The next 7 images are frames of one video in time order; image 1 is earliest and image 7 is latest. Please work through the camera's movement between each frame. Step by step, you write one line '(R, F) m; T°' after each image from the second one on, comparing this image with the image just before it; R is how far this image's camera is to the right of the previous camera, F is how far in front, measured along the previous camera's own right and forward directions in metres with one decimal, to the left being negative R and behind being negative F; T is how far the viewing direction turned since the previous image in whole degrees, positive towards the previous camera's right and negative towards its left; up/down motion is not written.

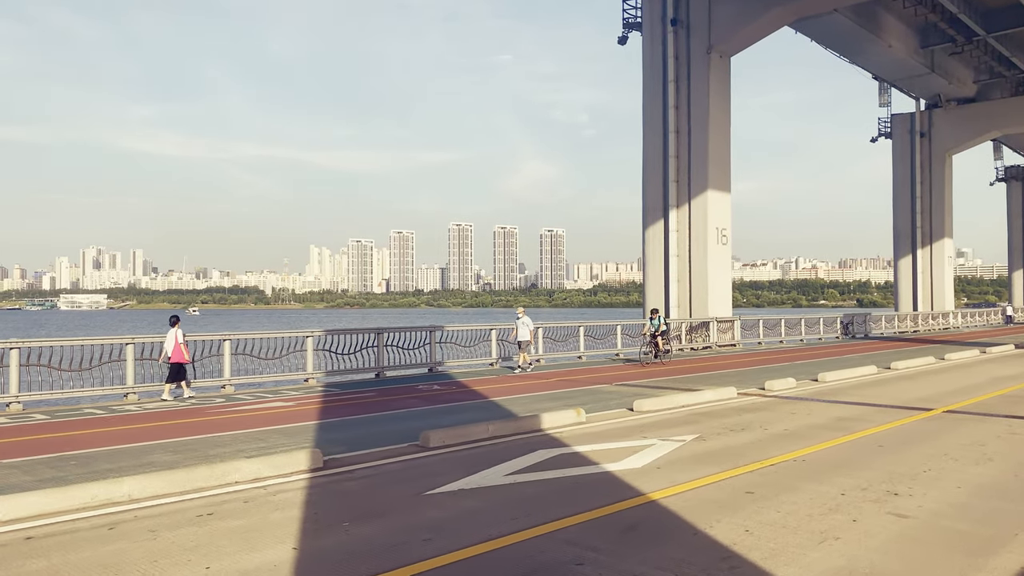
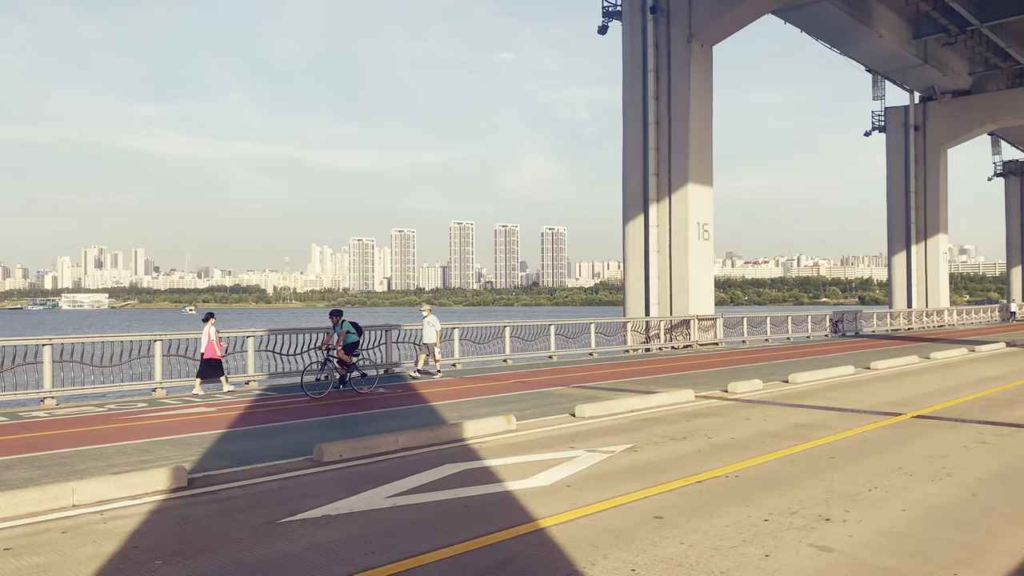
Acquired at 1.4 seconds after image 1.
(+1.1, +1.1) m; 0°
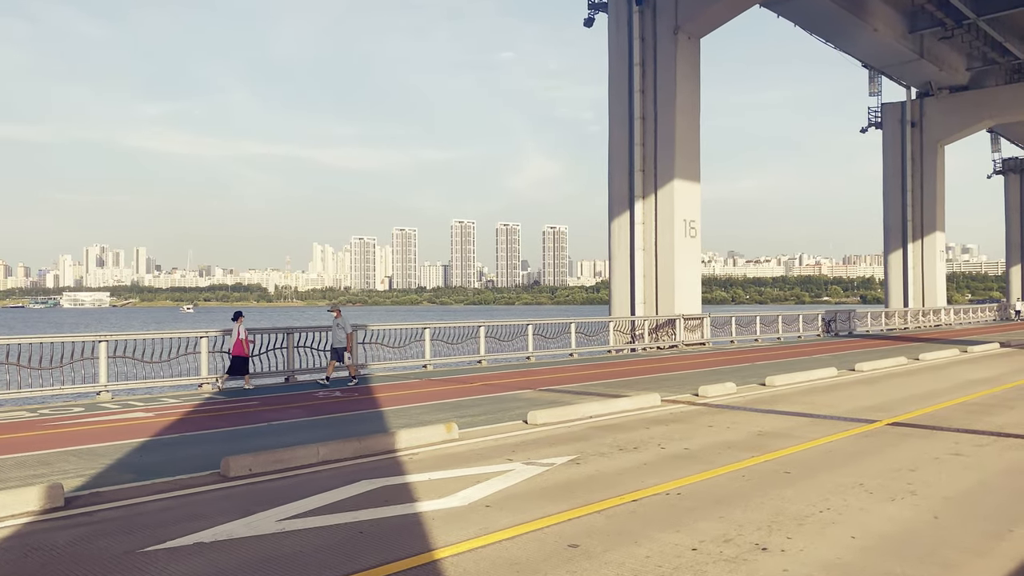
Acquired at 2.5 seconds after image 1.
(+0.8, +0.8) m; 0°
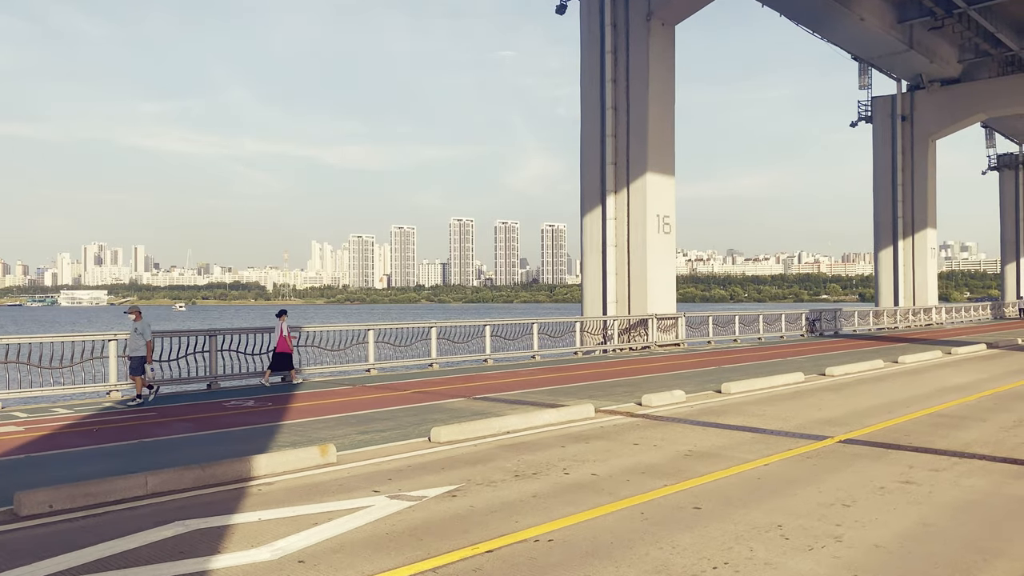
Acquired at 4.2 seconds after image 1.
(+1.3, +1.5) m; 0°
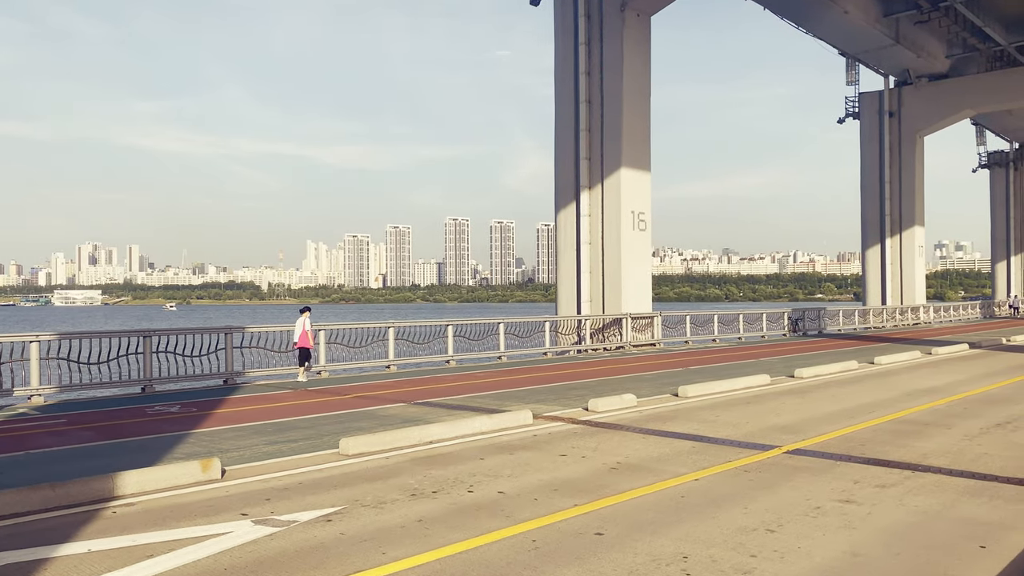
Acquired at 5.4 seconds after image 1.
(+0.9, +0.9) m; 0°
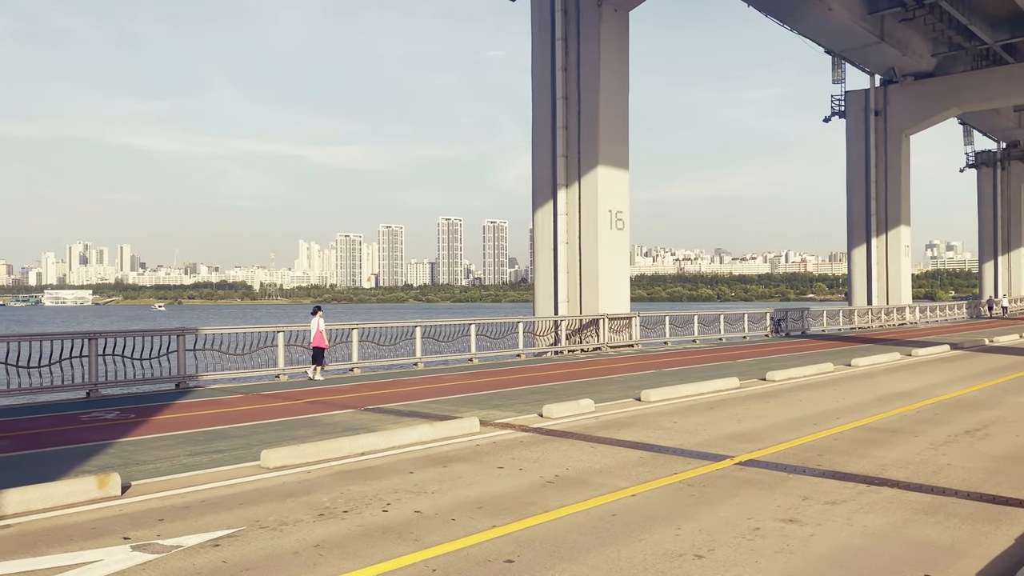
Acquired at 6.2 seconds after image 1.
(+0.7, +0.6) m; 0°
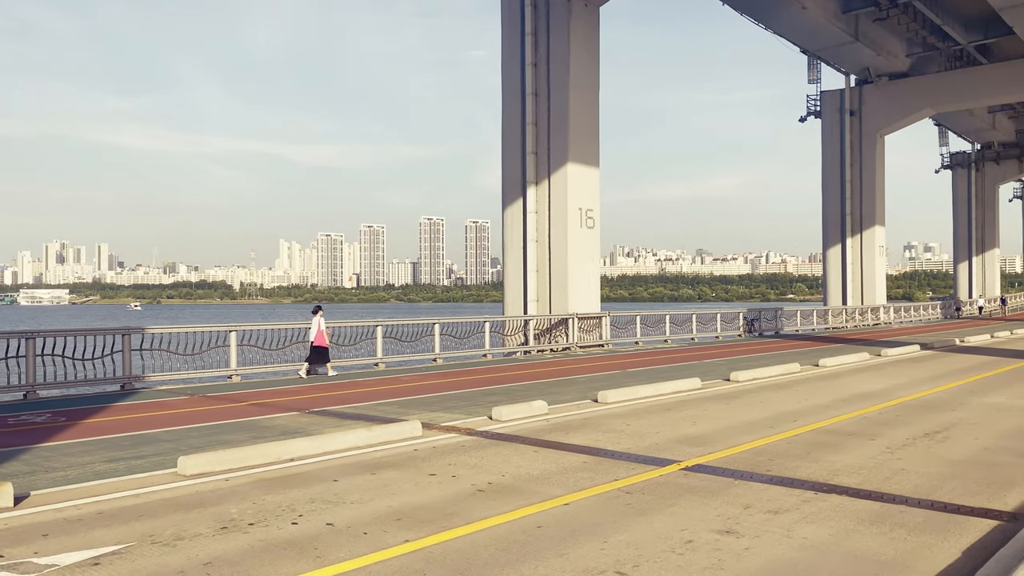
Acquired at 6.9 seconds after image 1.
(+0.5, +0.5) m; +1°
